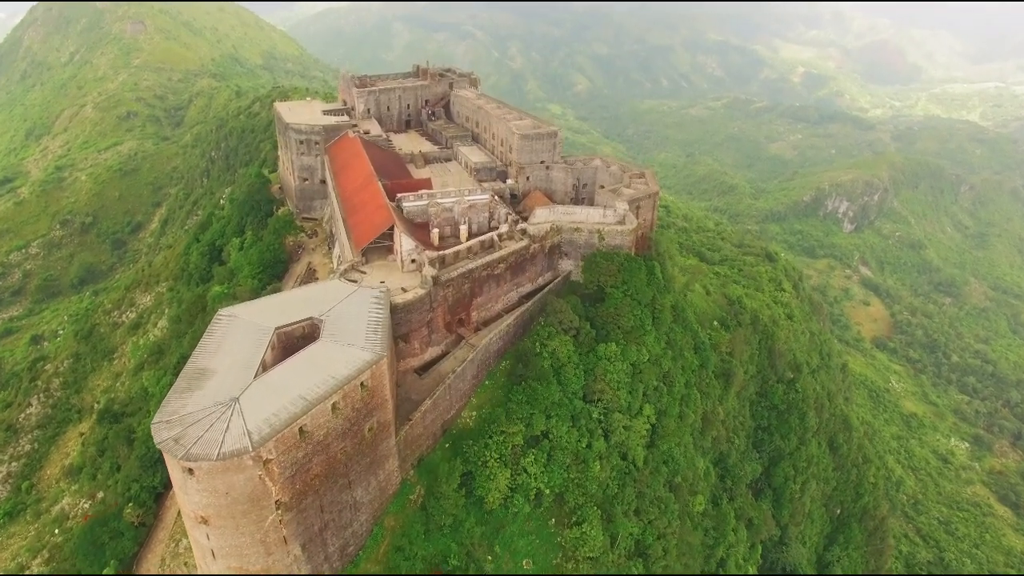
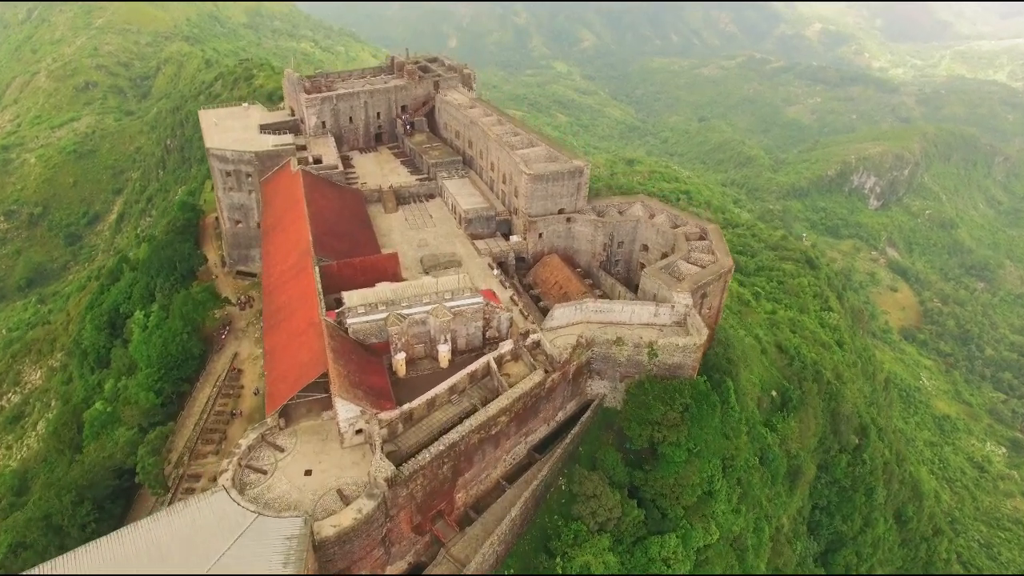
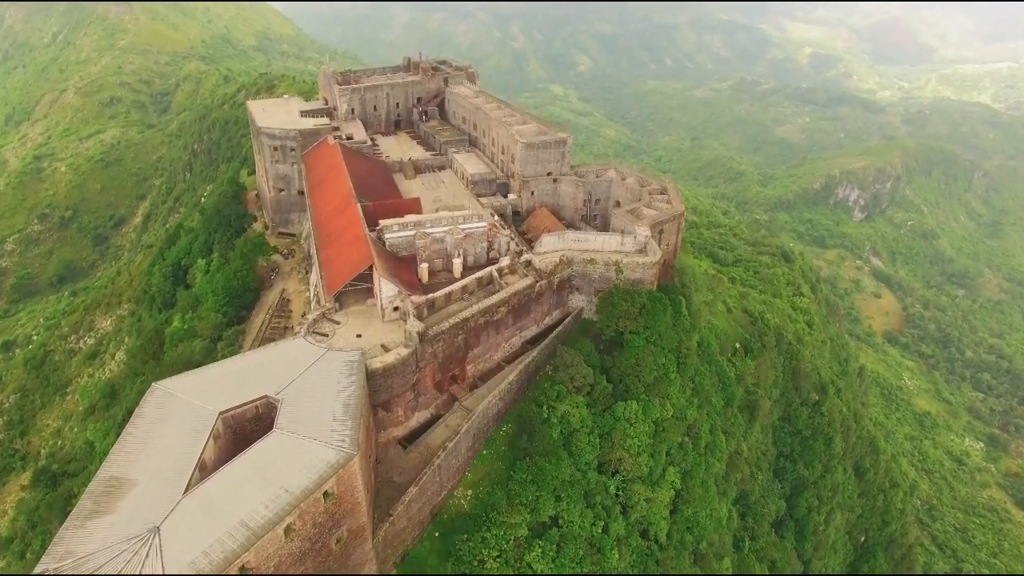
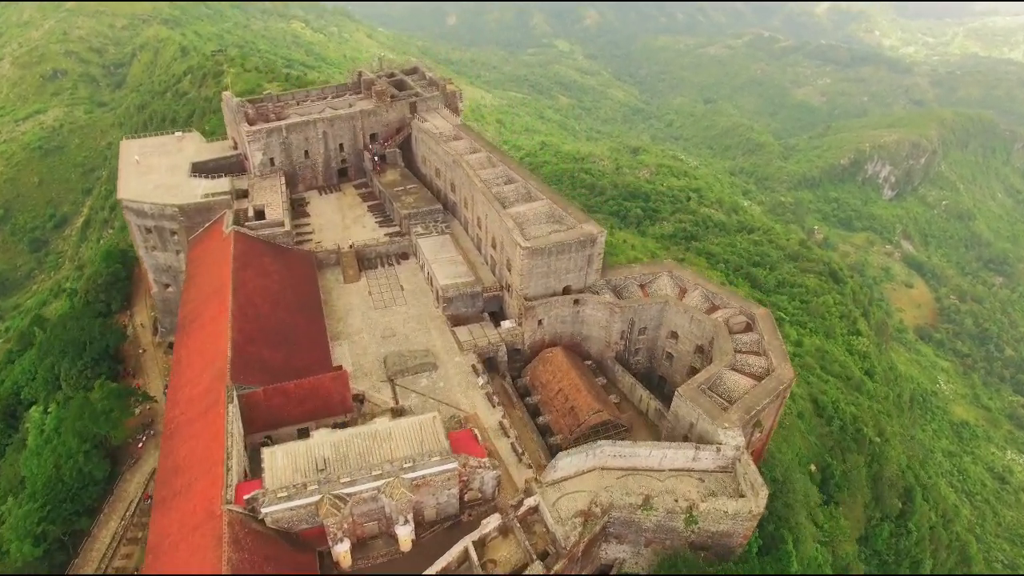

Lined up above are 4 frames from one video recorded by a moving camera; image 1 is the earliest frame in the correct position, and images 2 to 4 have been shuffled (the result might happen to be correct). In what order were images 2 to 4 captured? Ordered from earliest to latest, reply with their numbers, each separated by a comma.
3, 2, 4
